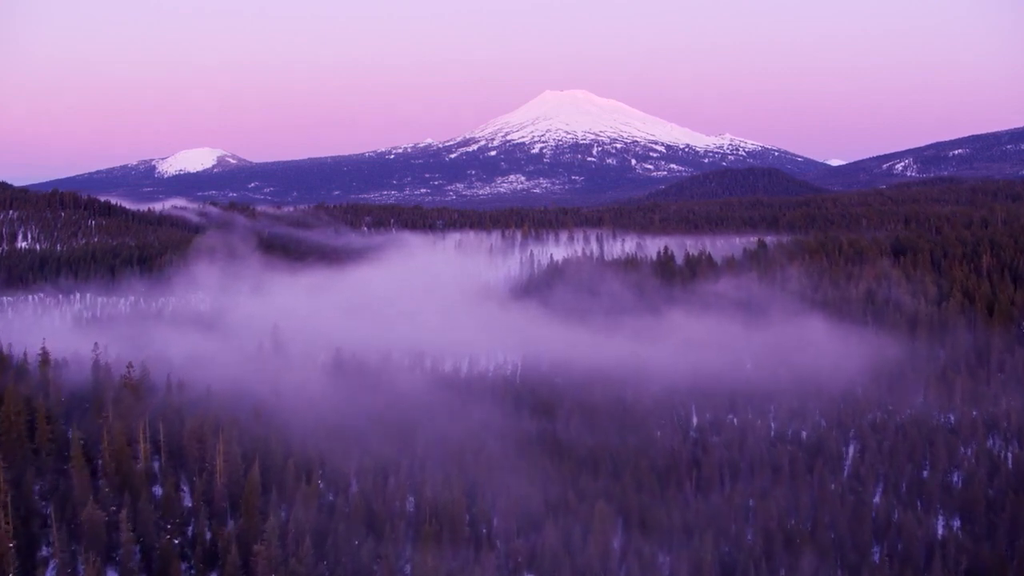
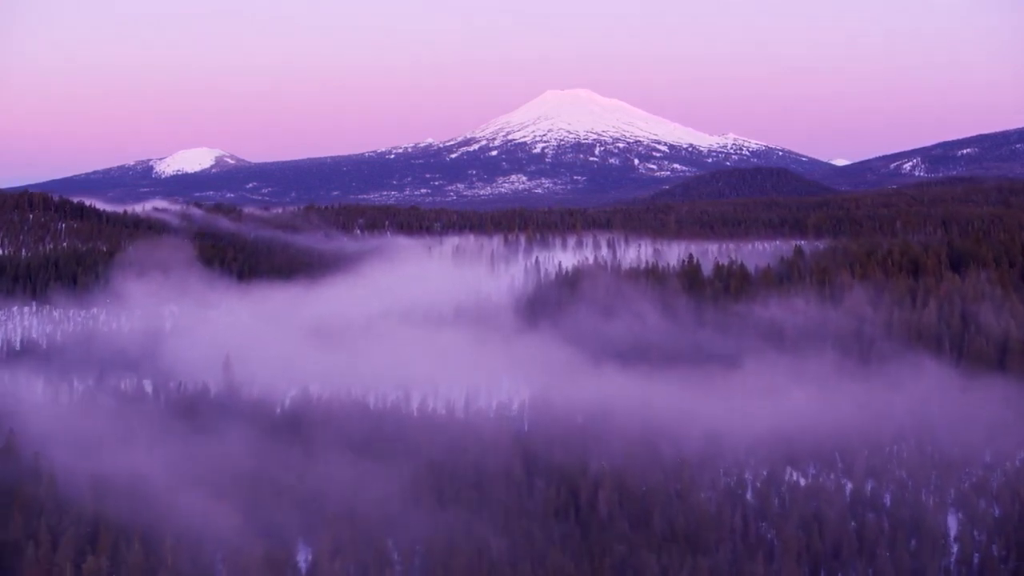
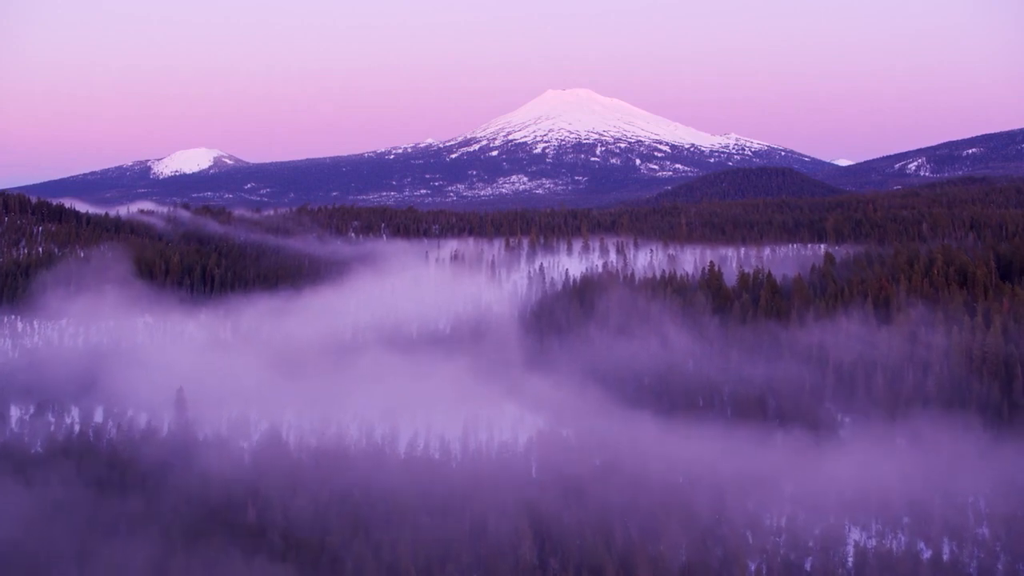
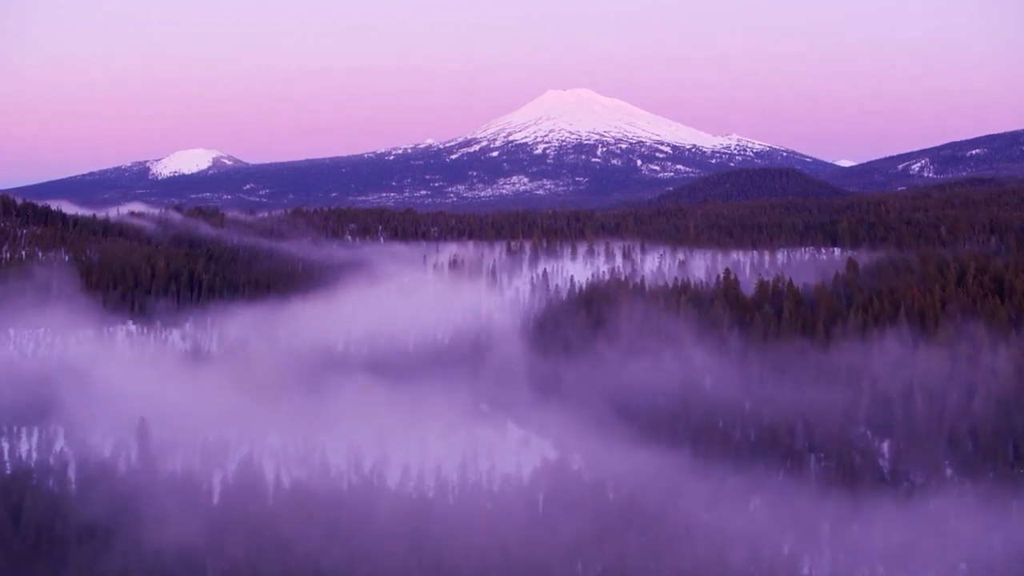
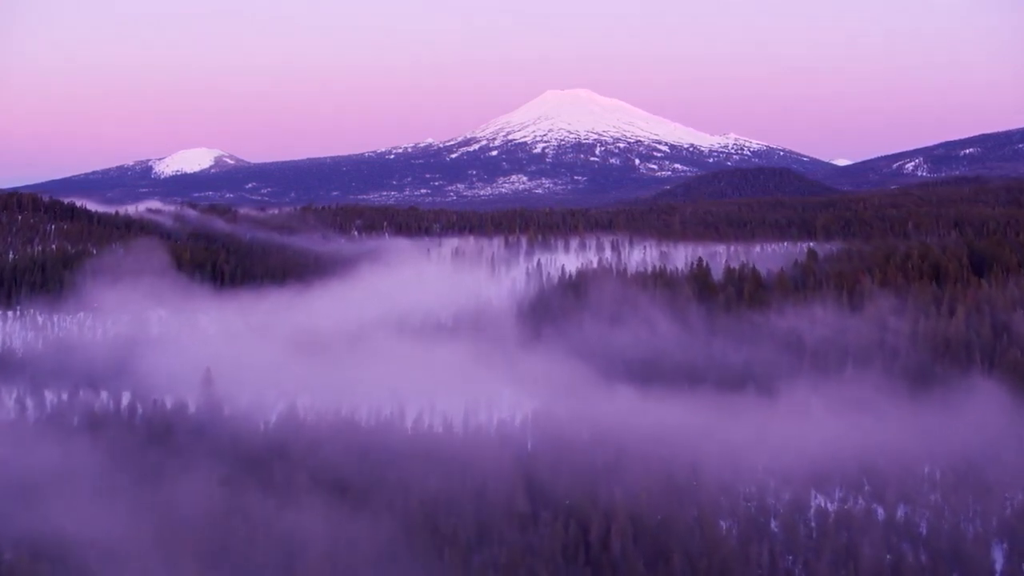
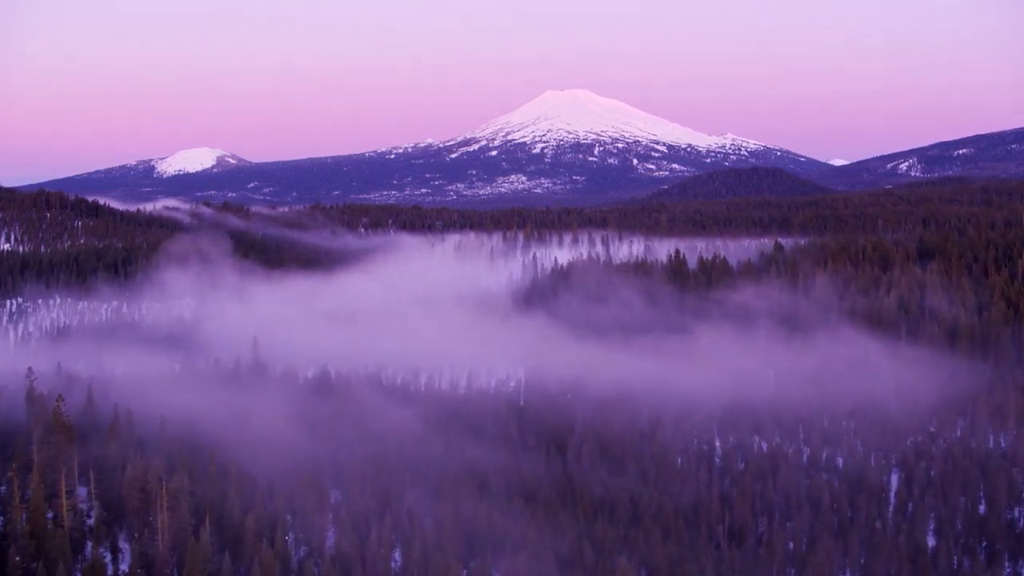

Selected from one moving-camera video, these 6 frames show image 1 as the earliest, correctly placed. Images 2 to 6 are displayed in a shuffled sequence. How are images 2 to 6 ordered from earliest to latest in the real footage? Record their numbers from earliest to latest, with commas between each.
6, 2, 5, 3, 4
